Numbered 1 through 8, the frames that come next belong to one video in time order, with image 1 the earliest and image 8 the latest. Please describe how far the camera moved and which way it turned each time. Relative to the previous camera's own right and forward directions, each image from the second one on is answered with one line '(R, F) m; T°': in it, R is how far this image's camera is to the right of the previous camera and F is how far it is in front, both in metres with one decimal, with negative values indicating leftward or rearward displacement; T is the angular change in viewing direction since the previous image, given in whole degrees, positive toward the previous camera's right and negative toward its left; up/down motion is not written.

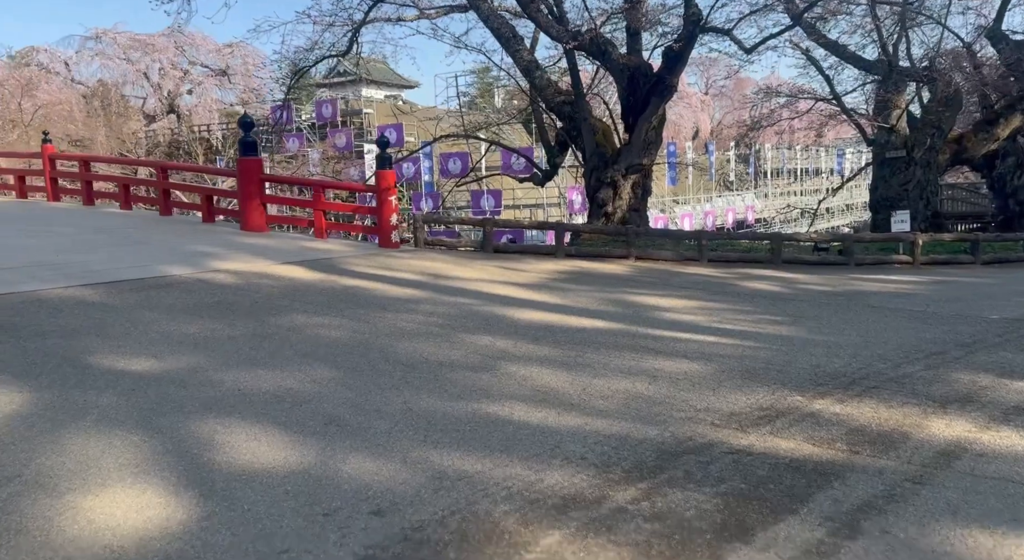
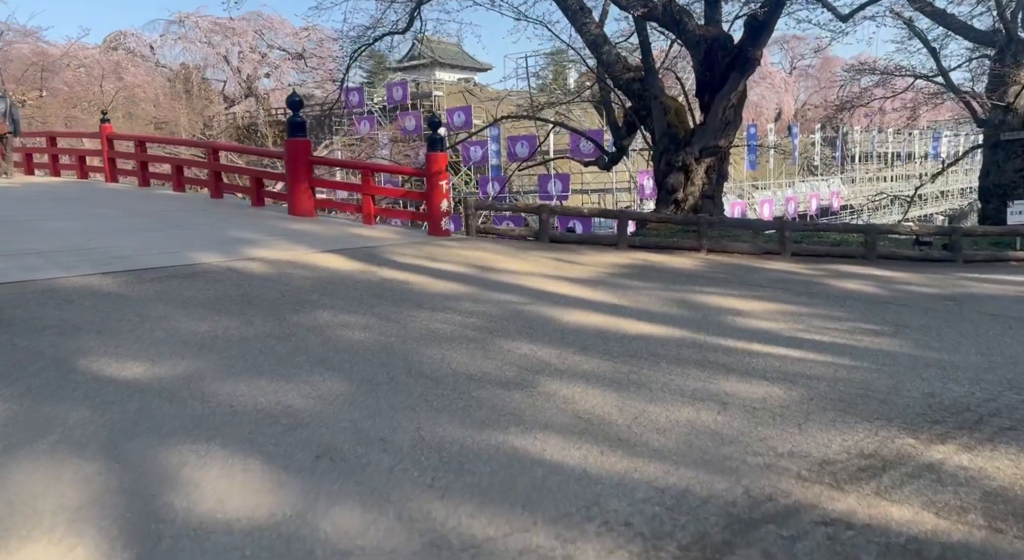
(+0.1, +0.8) m; -5°
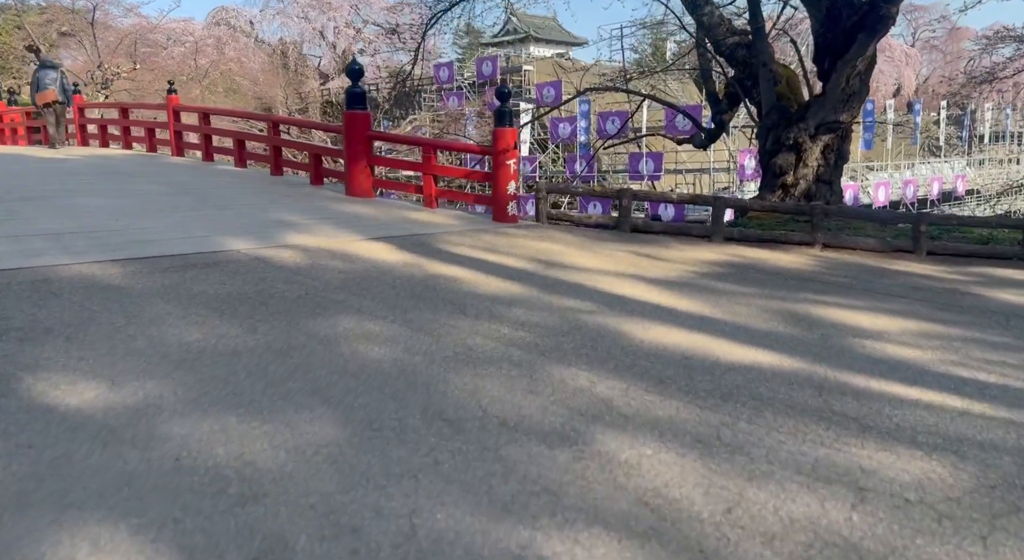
(+0.2, +1.1) m; -6°
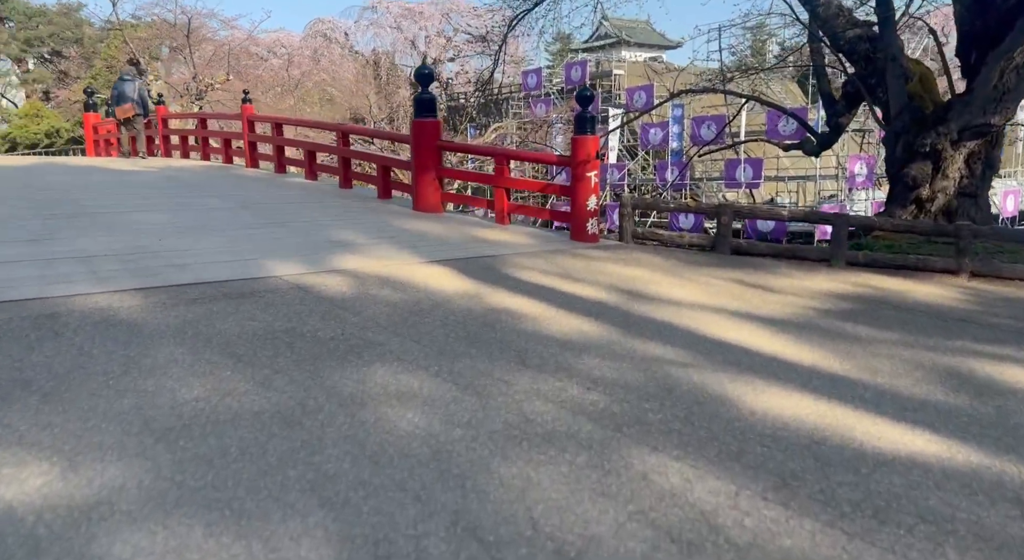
(+0.1, +0.9) m; -6°
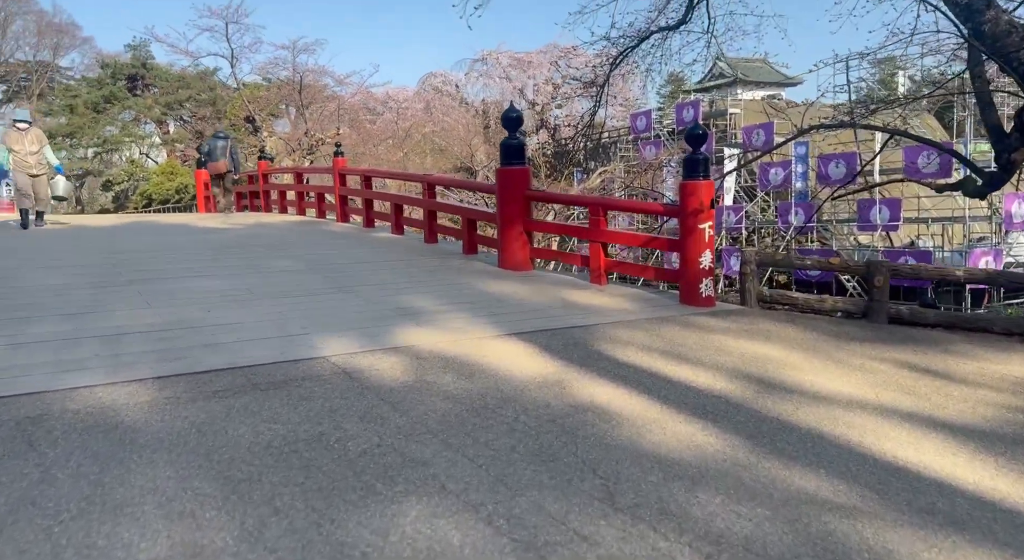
(+0.1, +1.1) m; -8°
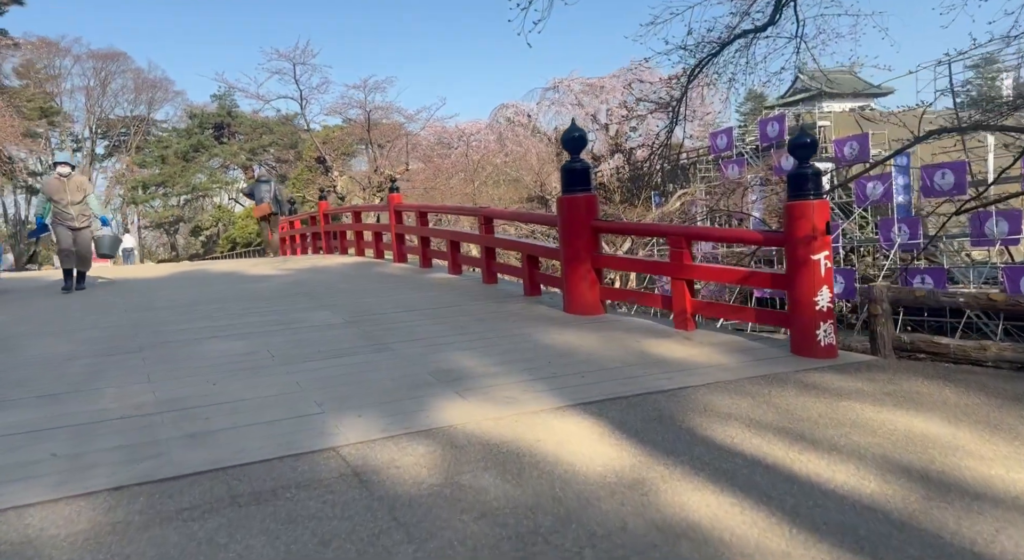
(+0.1, +1.1) m; -5°
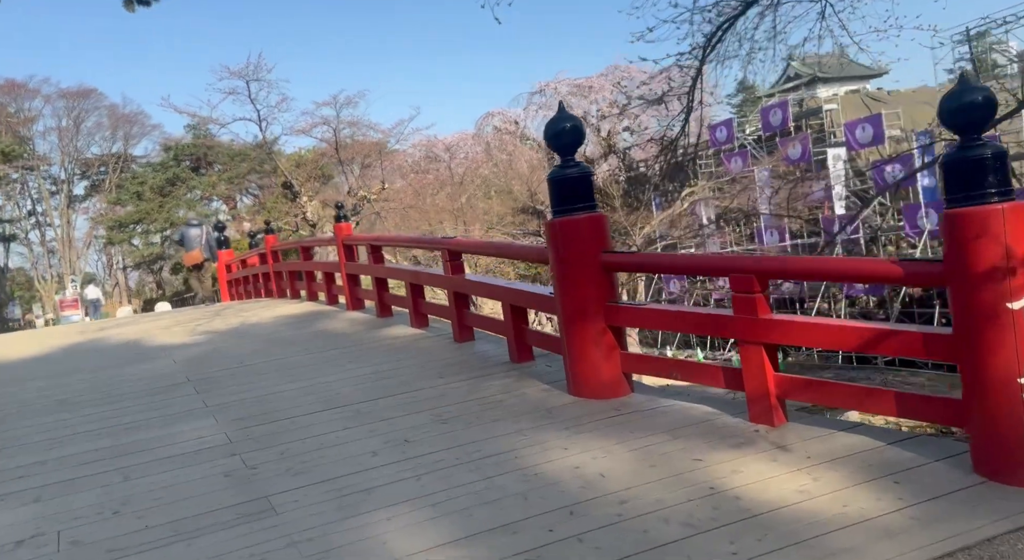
(+0.1, +2.2) m; 0°
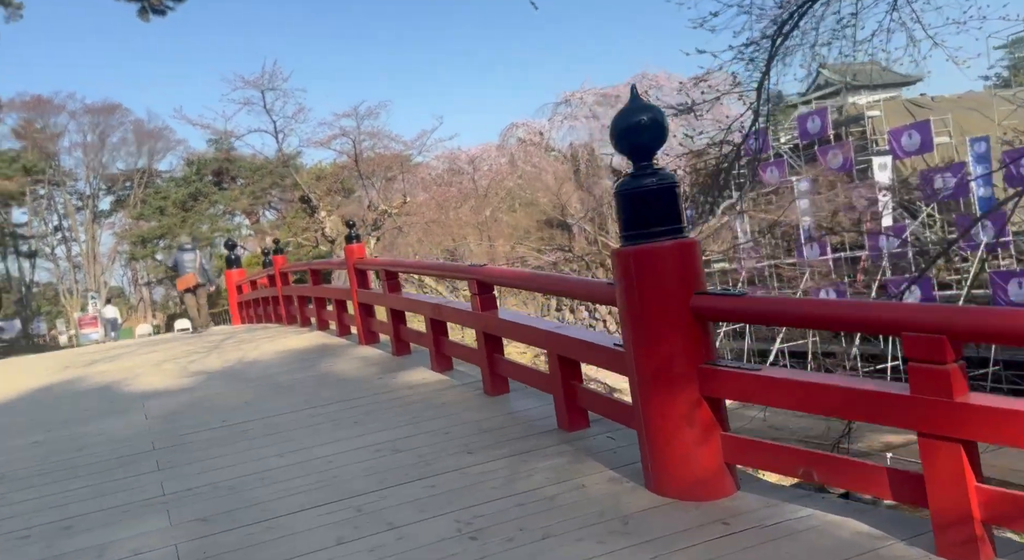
(-0.1, +1.2) m; -2°
